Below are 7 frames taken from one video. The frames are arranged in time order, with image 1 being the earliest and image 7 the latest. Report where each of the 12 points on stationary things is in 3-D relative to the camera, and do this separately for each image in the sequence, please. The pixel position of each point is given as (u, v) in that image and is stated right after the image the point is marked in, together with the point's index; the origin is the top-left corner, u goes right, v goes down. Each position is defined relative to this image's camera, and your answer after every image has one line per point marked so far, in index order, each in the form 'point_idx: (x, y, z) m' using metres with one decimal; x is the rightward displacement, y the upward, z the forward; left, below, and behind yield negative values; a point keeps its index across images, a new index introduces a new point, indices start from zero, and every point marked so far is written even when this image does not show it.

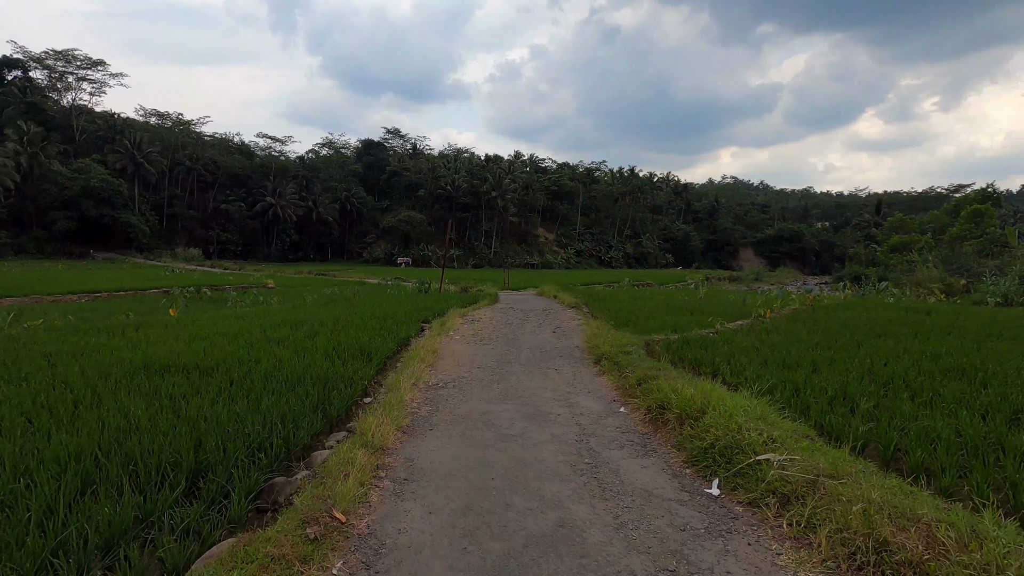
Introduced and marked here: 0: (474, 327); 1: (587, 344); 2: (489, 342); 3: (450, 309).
0: (-0.7, -0.8, +10.3) m
1: (+1.1, -0.8, +7.6) m
2: (-0.4, -0.9, +8.6) m
3: (-1.4, -0.5, +12.3) m
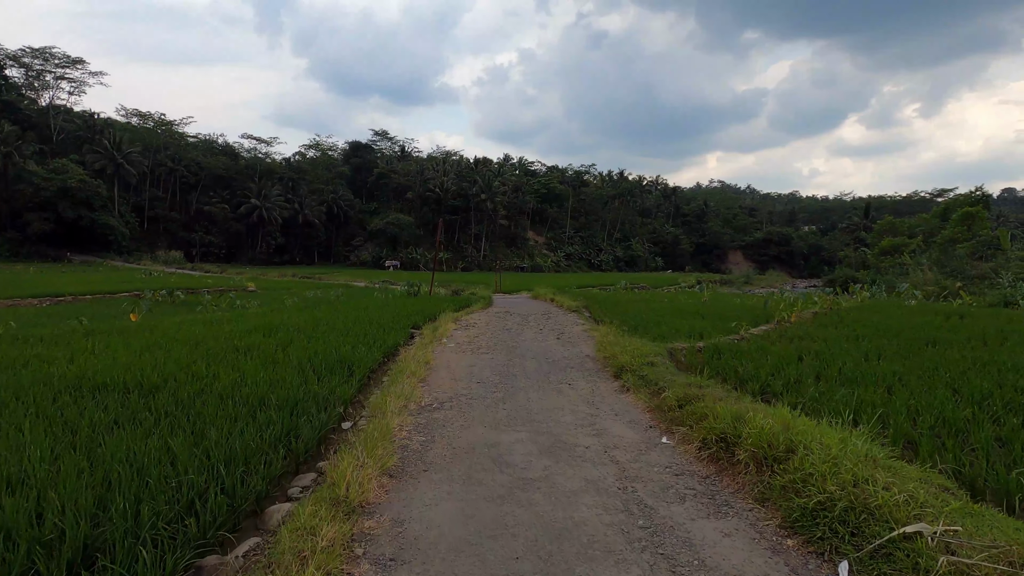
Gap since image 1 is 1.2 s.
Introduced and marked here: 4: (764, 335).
0: (-0.7, -0.8, +9.3) m
1: (+1.1, -0.8, +6.7) m
2: (-0.4, -0.9, +7.7) m
3: (-1.4, -0.5, +11.3) m
4: (+3.6, -0.7, +7.7) m
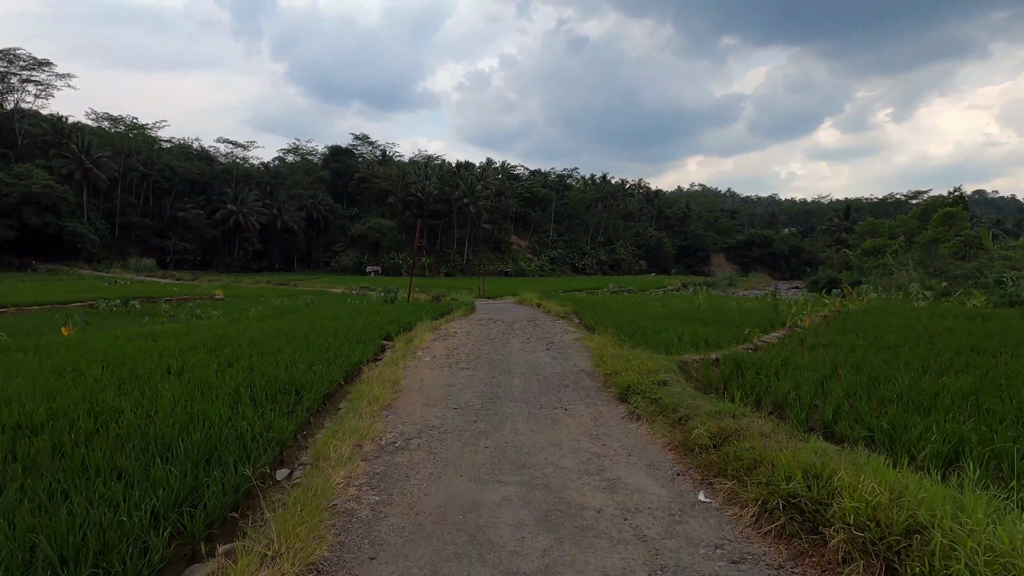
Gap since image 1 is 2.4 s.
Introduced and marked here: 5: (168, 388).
0: (-1.0, -0.9, +8.3) m
1: (+0.9, -0.9, +5.8) m
2: (-0.6, -1.0, +6.7) m
3: (-1.8, -0.6, +10.3) m
4: (+3.4, -0.7, +6.8) m
5: (-3.0, -0.9, +4.8) m
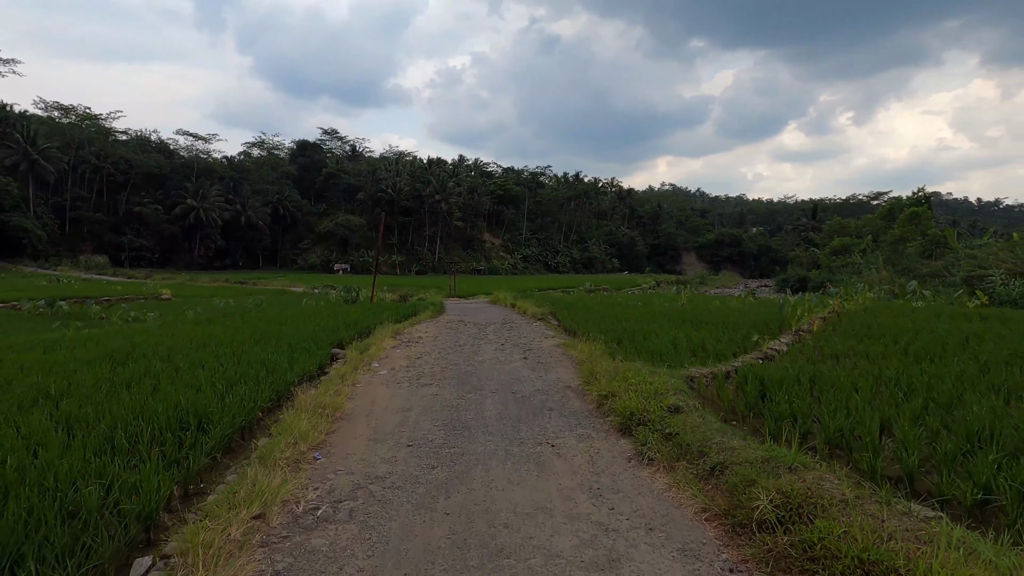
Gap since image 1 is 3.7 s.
0: (-1.4, -0.9, +7.2) m
1: (+0.7, -0.9, +4.8) m
2: (-0.9, -1.0, +5.6) m
3: (-2.2, -0.6, +9.2) m
4: (+3.1, -0.7, +5.9) m
5: (-3.2, -0.9, +3.6) m
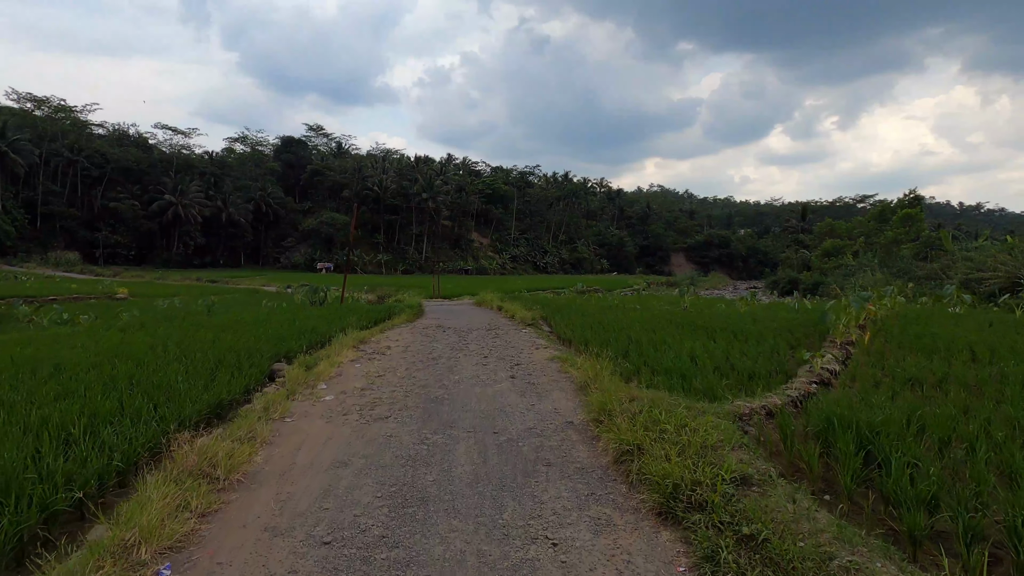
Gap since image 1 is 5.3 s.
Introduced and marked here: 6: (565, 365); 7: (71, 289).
0: (-1.5, -0.9, +5.9) m
1: (+0.6, -0.9, +3.5) m
2: (-1.0, -1.0, +4.2) m
3: (-2.4, -0.6, +7.8) m
4: (+3.0, -0.7, +4.7) m
5: (-3.3, -0.9, +2.2) m
6: (+0.6, -0.8, +5.7) m
7: (-15.6, 0.0, +18.9) m
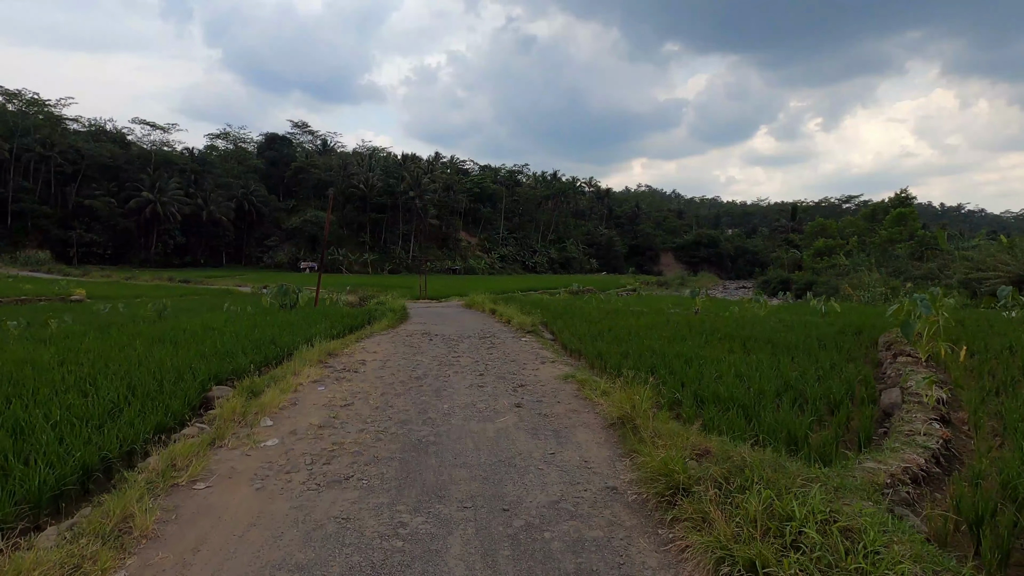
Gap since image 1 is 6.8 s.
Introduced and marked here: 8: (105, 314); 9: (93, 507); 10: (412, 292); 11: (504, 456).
0: (-1.5, -0.9, +4.6) m
1: (+0.7, -0.9, +2.2) m
2: (-0.9, -1.0, +3.0) m
3: (-2.5, -0.7, +6.5) m
4: (+3.0, -0.8, +3.5) m
5: (-3.2, -0.9, +0.9) m
6: (+0.6, -0.8, +4.5) m
7: (-15.9, 0.0, +17.3) m
8: (-7.1, -0.4, +9.3) m
9: (-1.9, -0.9, +2.5) m
10: (-3.7, -0.1, +19.8) m
11: (-0.1, -1.0, +3.2) m
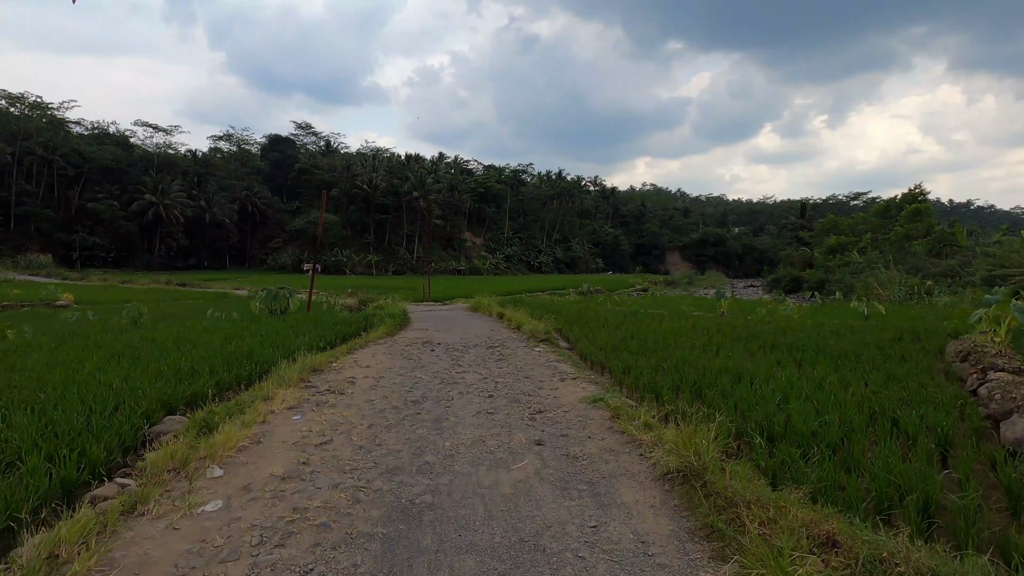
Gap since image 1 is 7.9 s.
0: (-1.4, -1.0, +3.7) m
1: (+0.8, -0.9, +1.3) m
2: (-0.8, -1.1, +2.1) m
3: (-2.3, -0.7, +5.6) m
4: (+3.2, -0.8, +2.6) m
5: (-3.1, -1.0, 0.0) m
6: (+0.7, -0.9, +3.6) m
7: (-15.6, -0.2, +16.6) m
8: (-7.0, -0.5, +8.5) m
9: (-1.8, -1.0, +1.6) m
10: (-3.5, -0.2, +19.0) m
11: (+0.1, -1.0, +2.3) m
